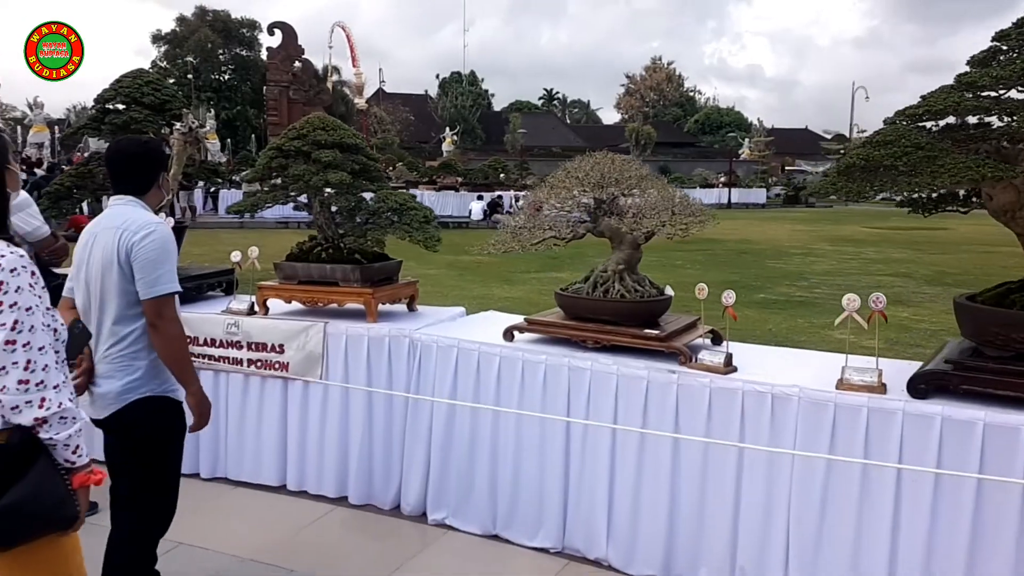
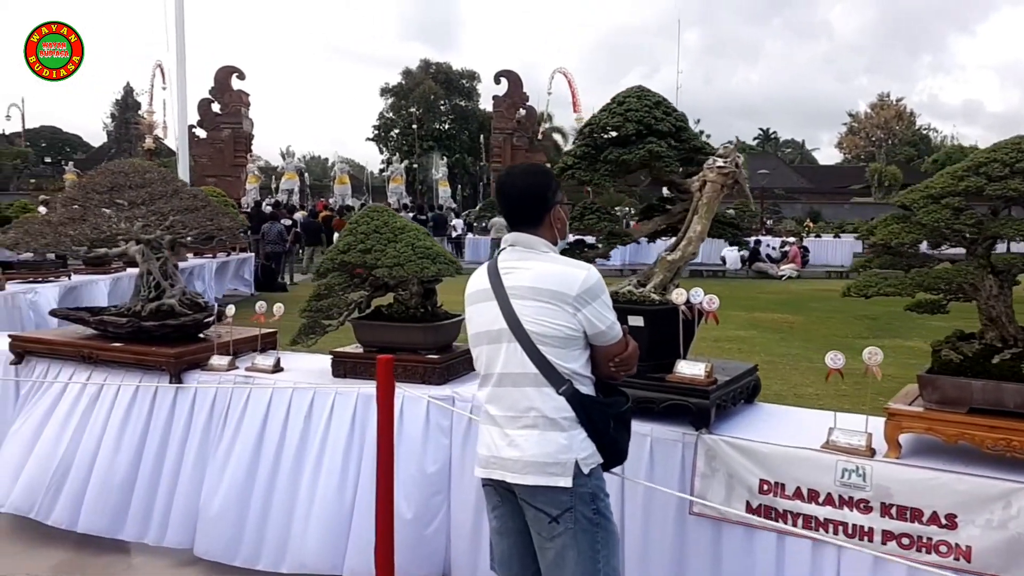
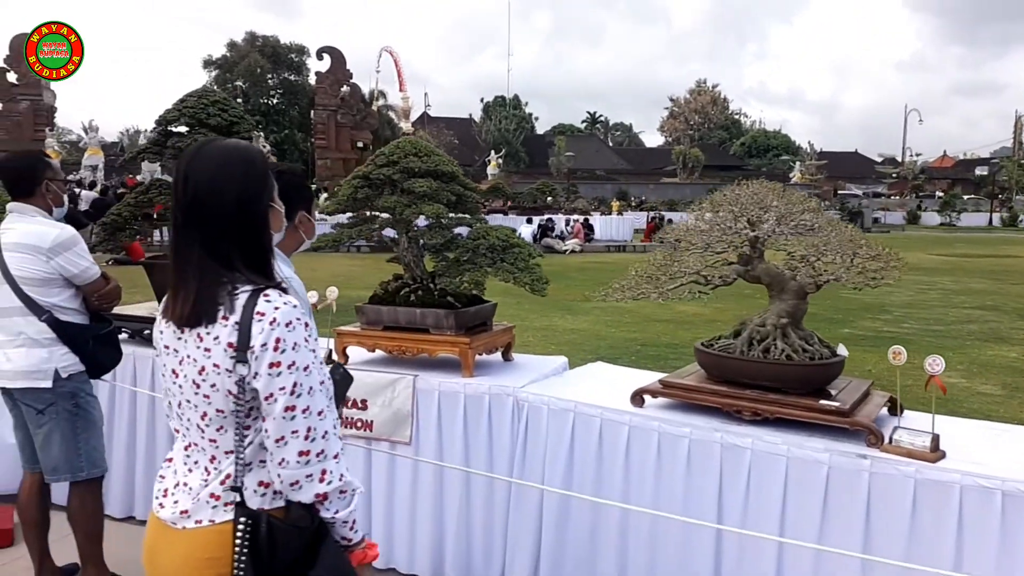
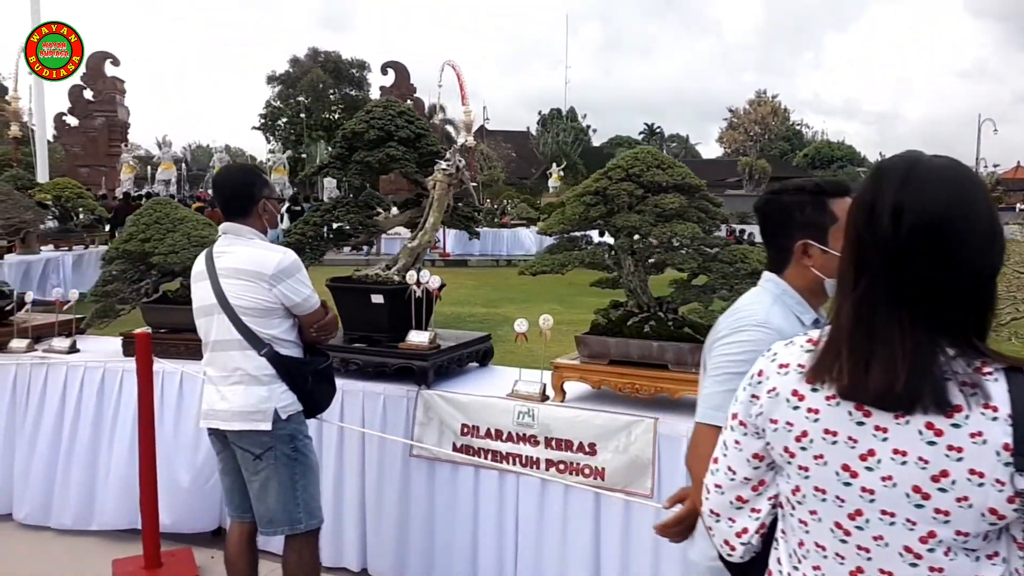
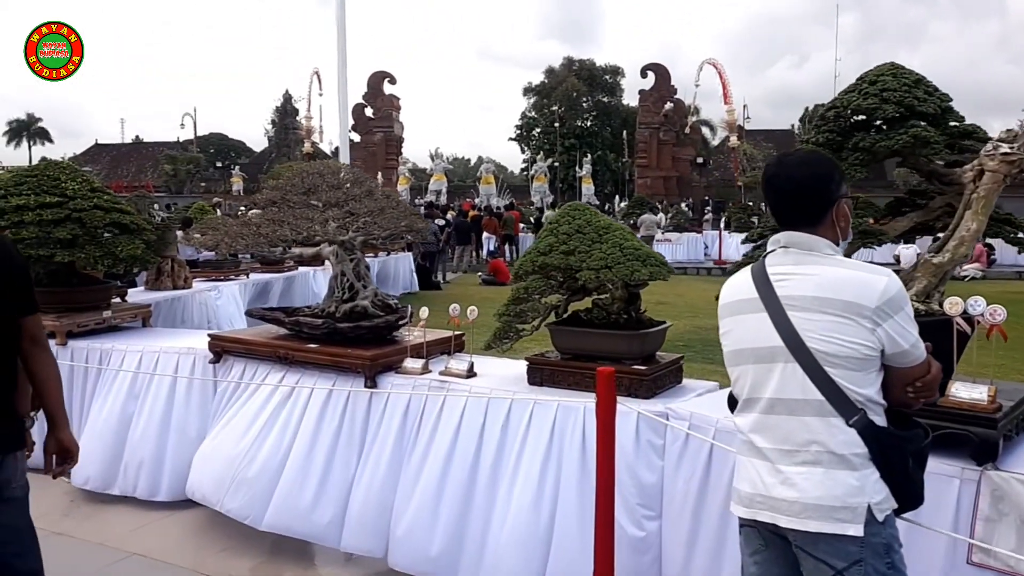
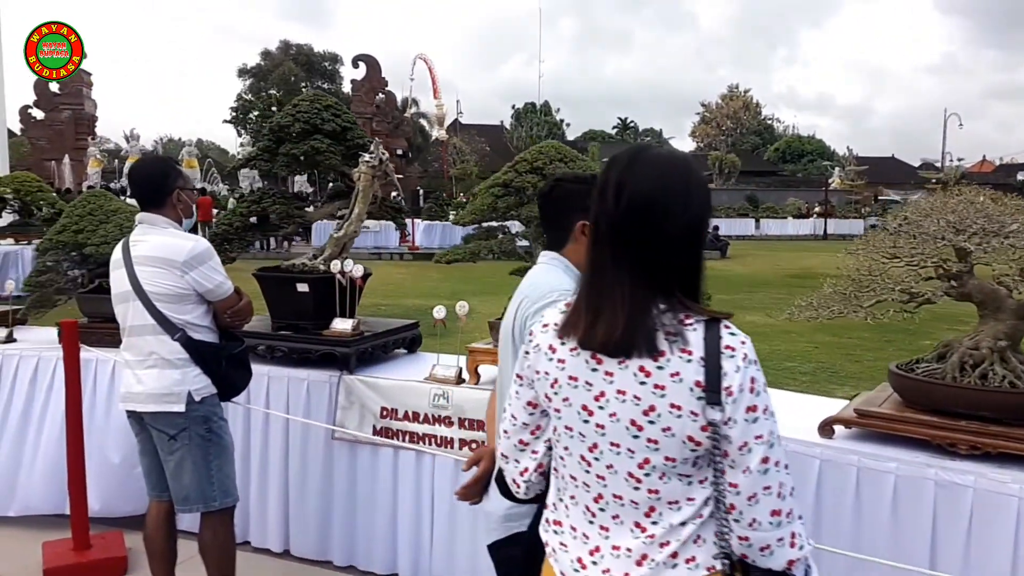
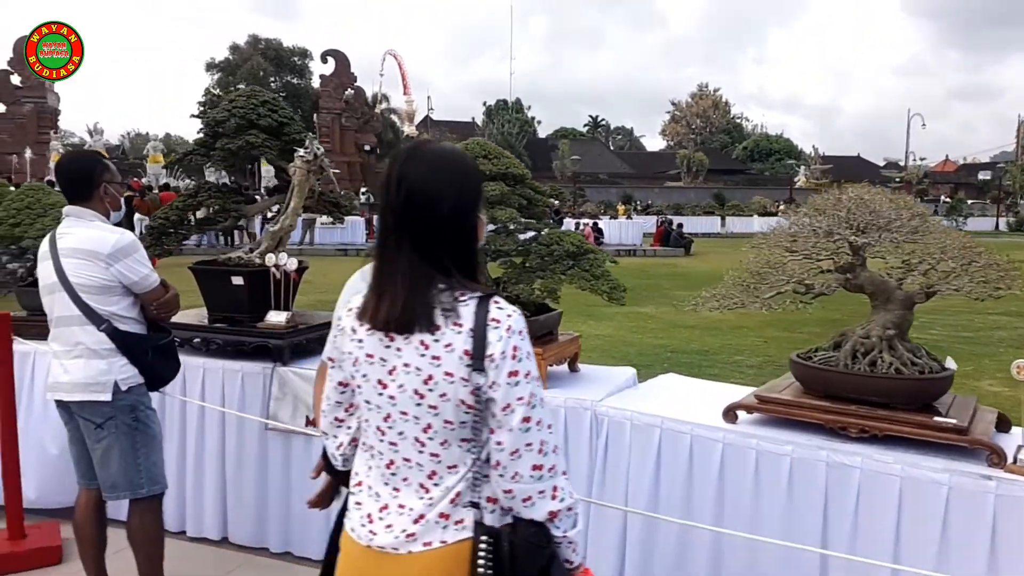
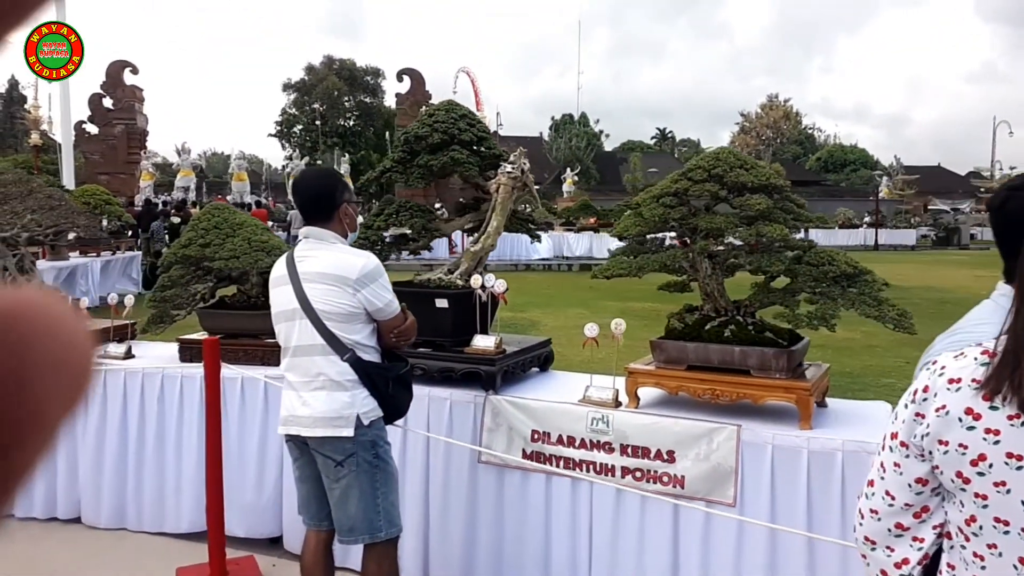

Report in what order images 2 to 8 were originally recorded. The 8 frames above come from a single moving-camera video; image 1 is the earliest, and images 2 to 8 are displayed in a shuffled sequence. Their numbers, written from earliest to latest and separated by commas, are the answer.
3, 7, 6, 4, 8, 2, 5
